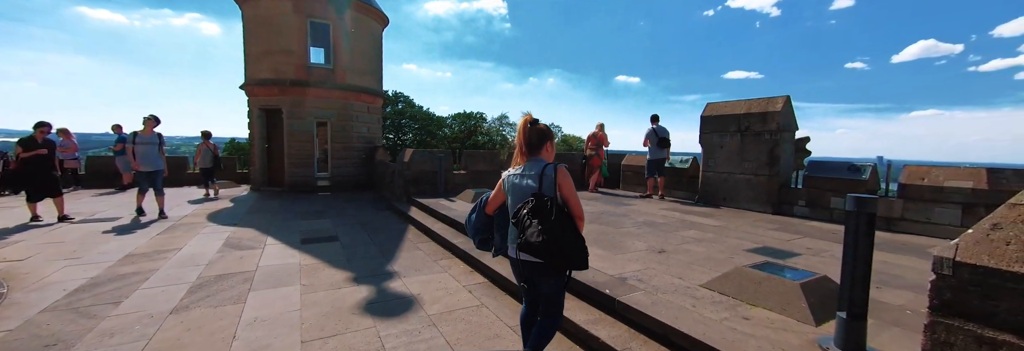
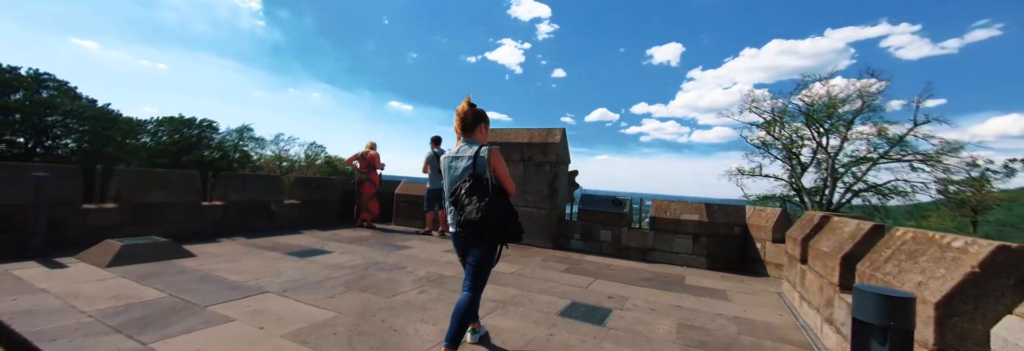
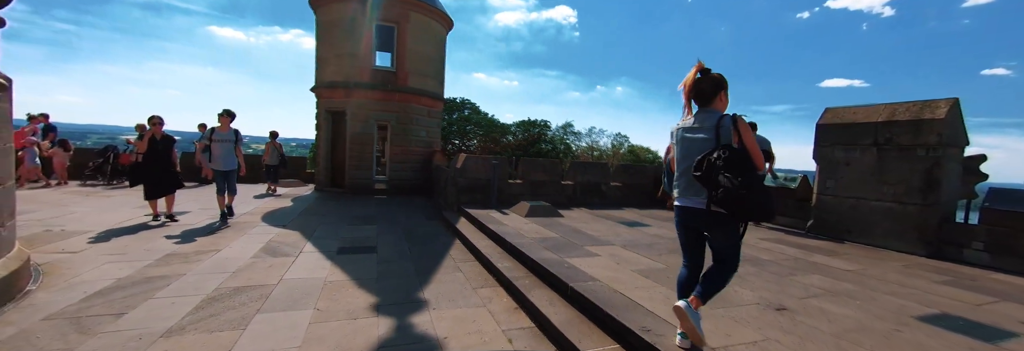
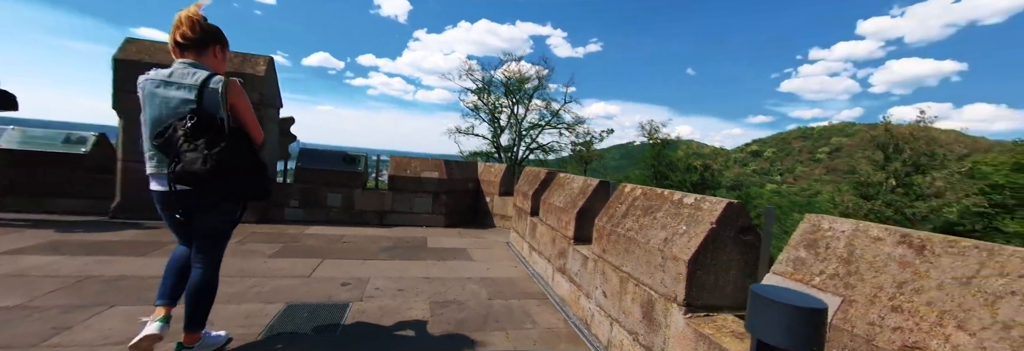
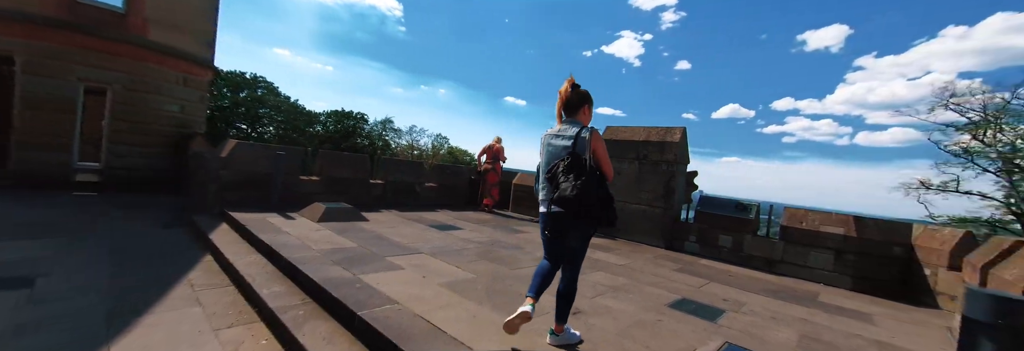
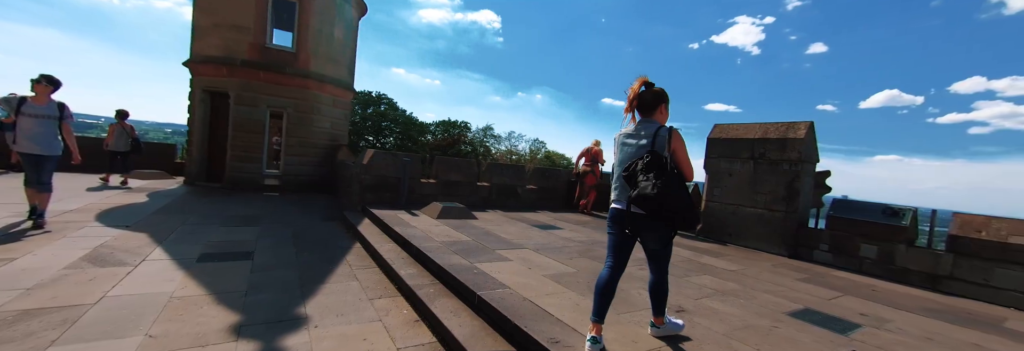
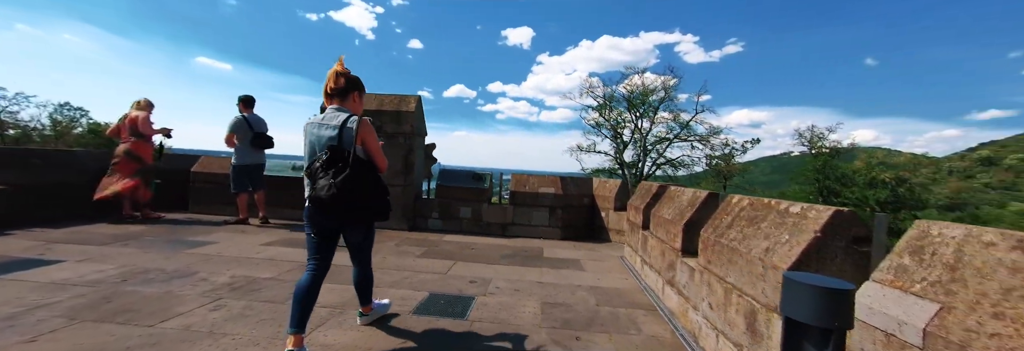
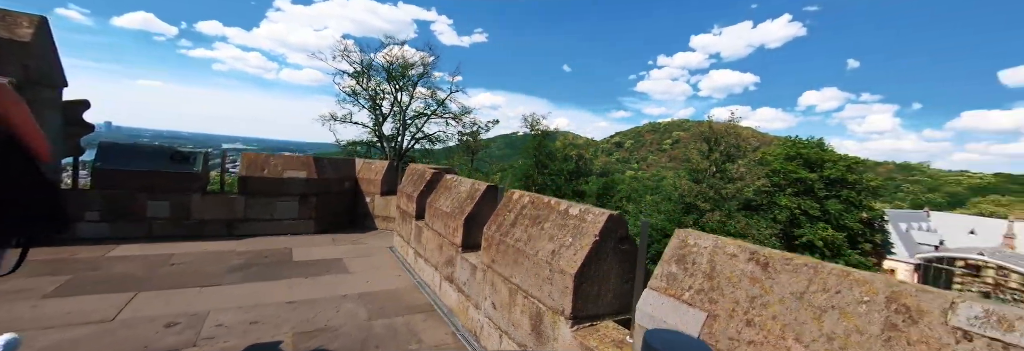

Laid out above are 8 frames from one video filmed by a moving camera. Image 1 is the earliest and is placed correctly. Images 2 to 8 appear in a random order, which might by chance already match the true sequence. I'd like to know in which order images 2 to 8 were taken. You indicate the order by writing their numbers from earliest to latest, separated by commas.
3, 6, 5, 2, 7, 4, 8
